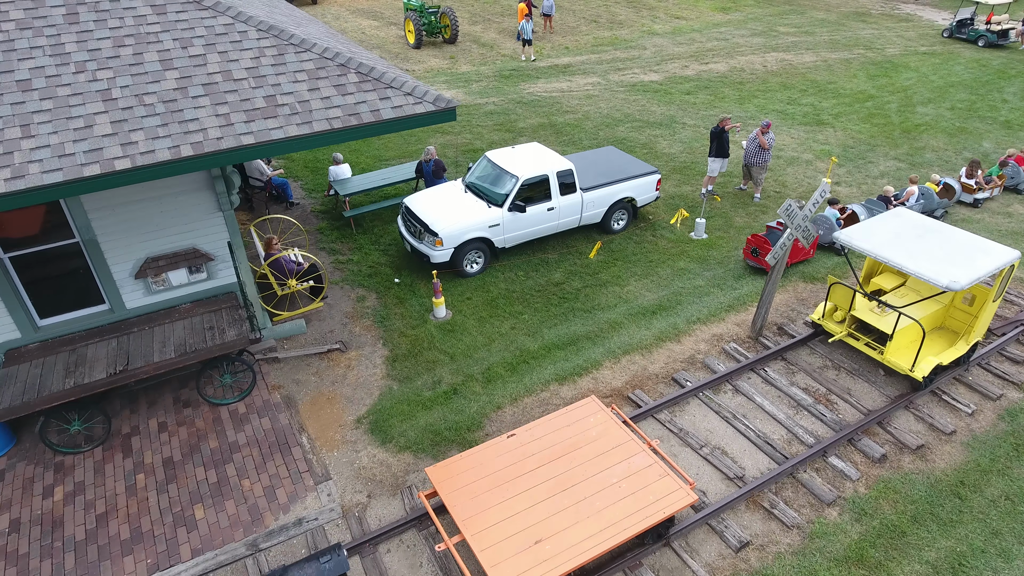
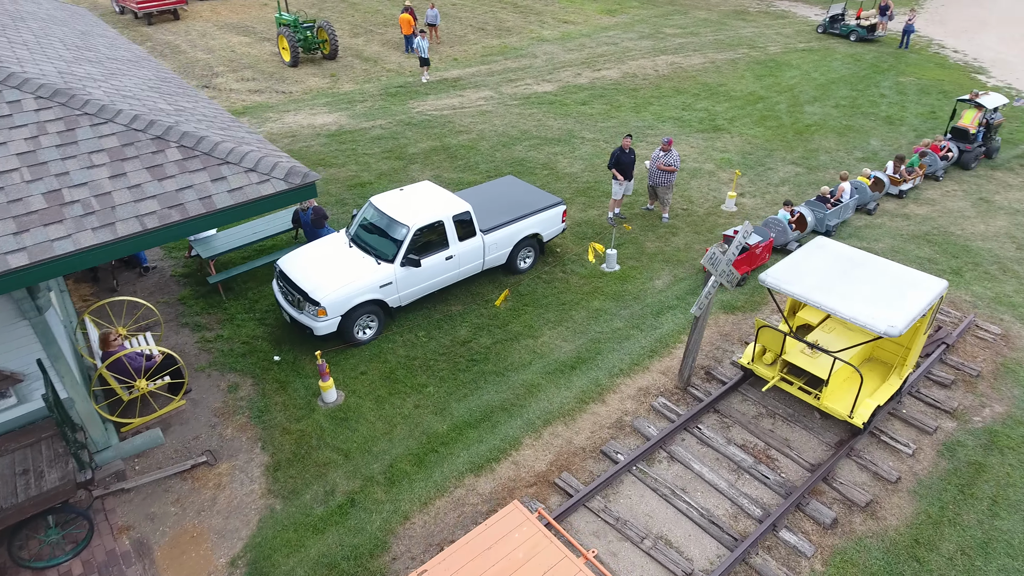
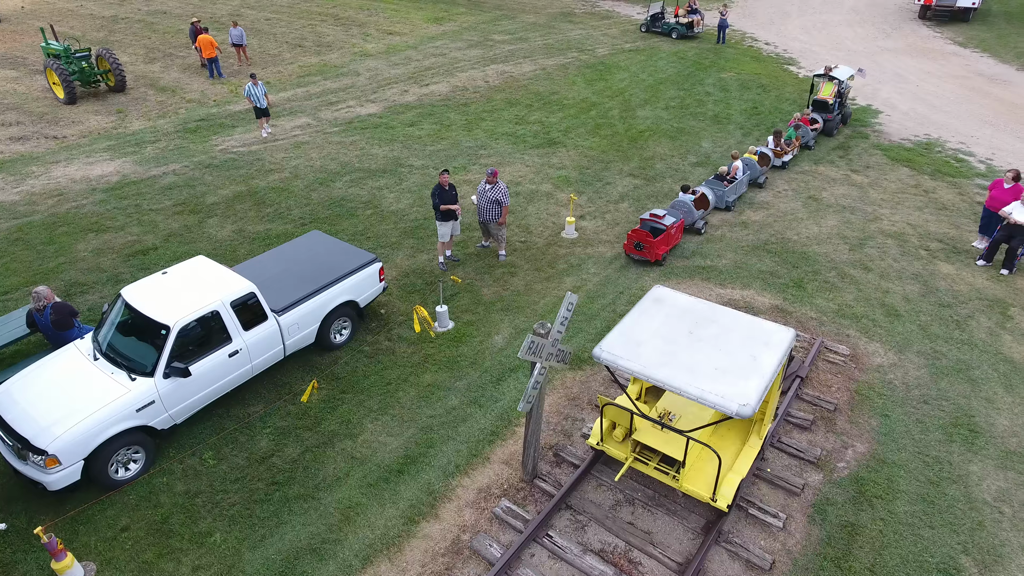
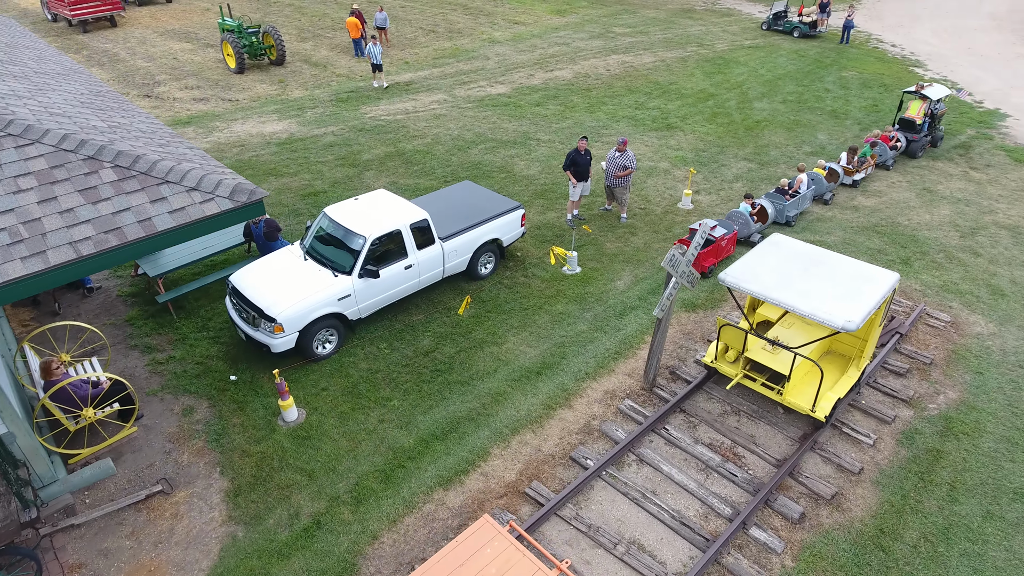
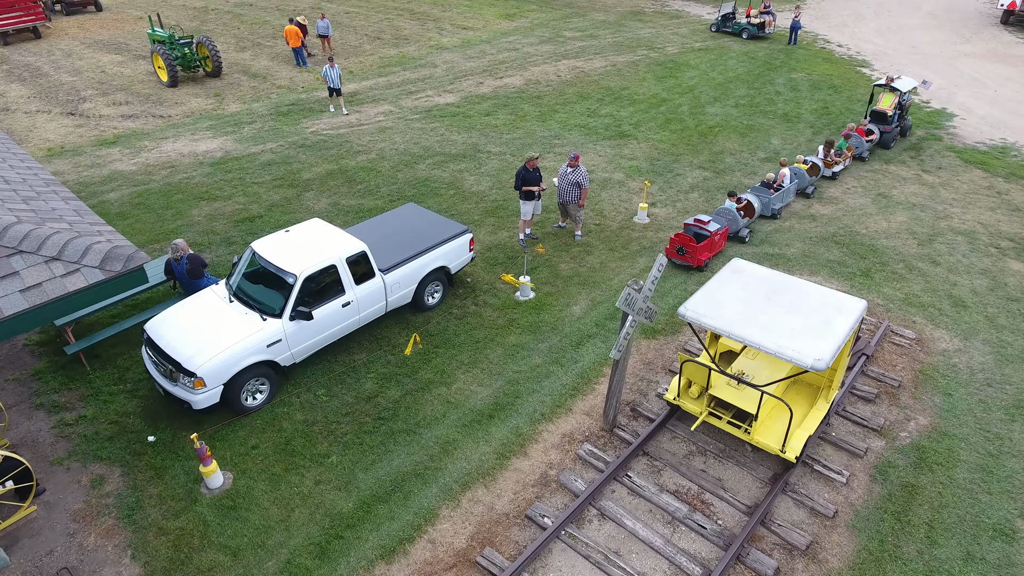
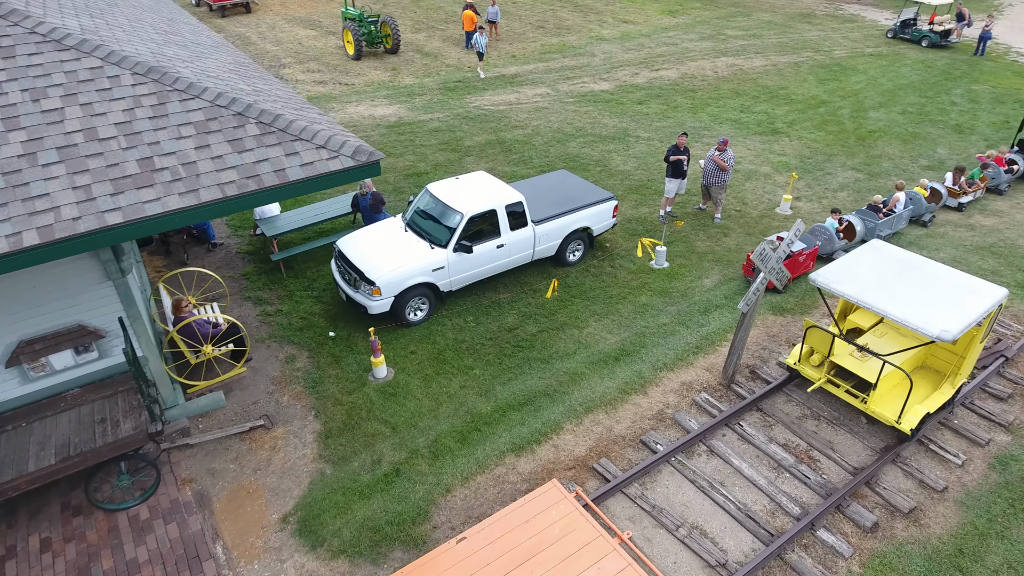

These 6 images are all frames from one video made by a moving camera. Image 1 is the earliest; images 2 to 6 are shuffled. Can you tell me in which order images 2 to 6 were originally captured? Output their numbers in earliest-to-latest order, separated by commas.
6, 2, 4, 5, 3
